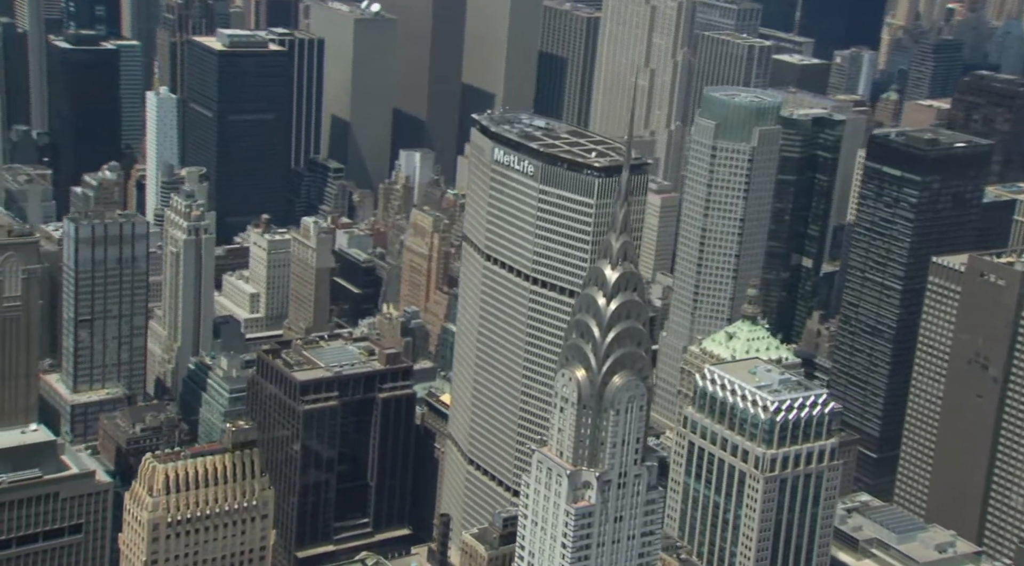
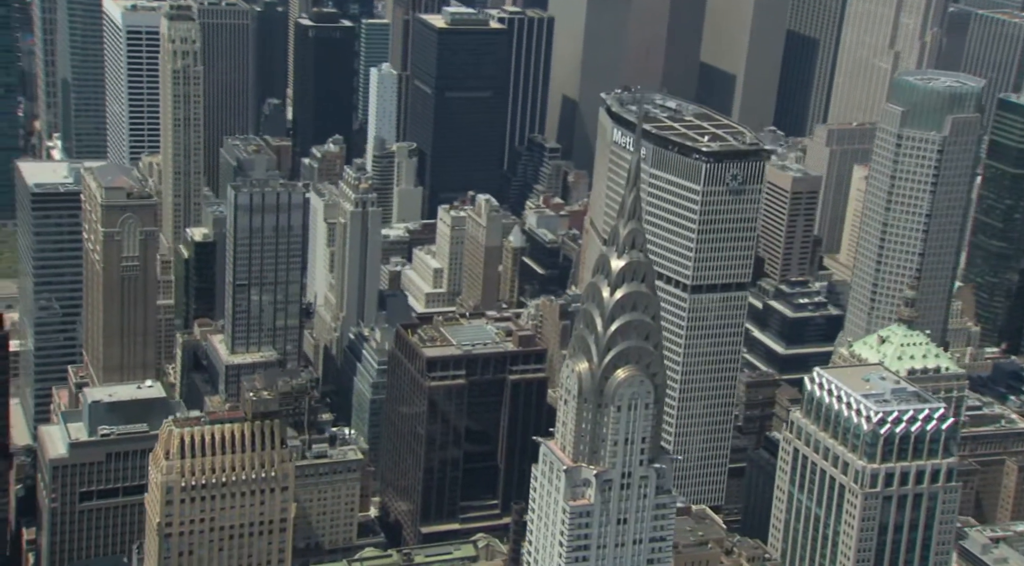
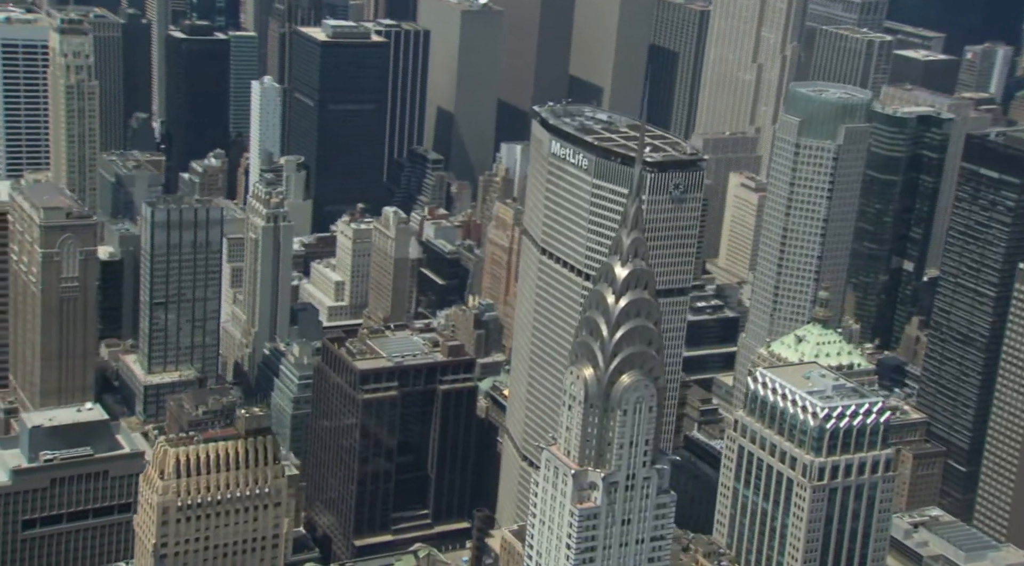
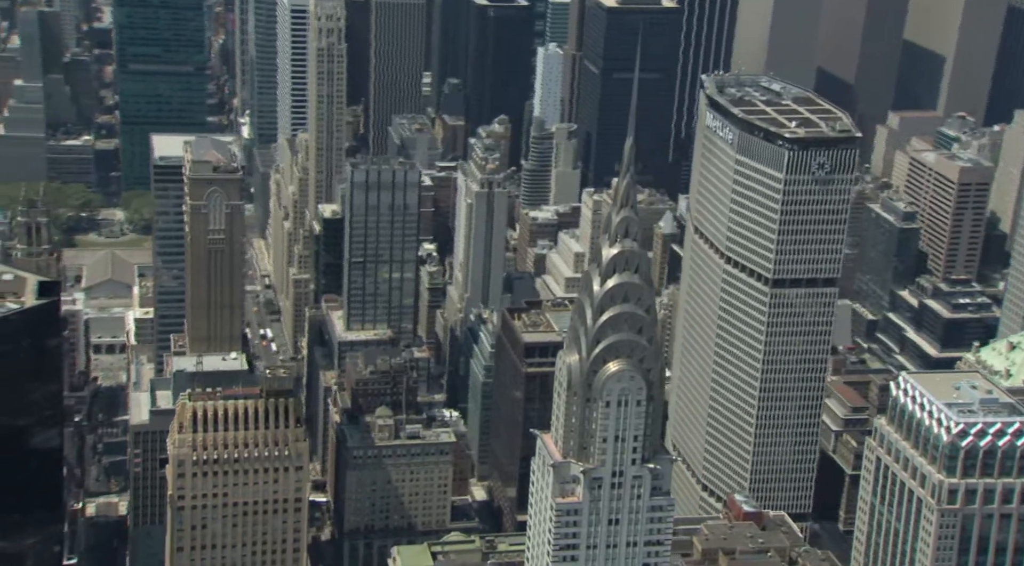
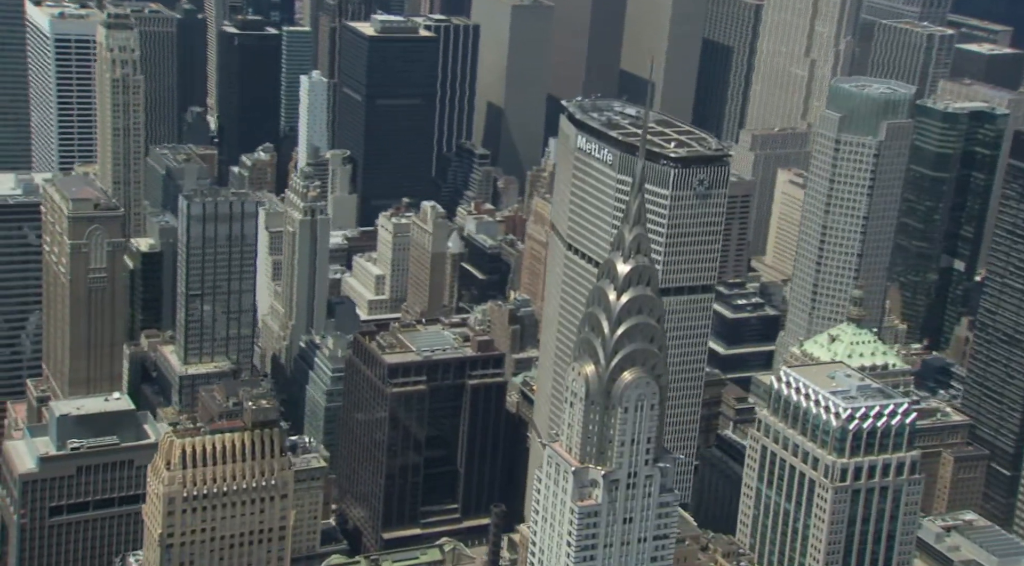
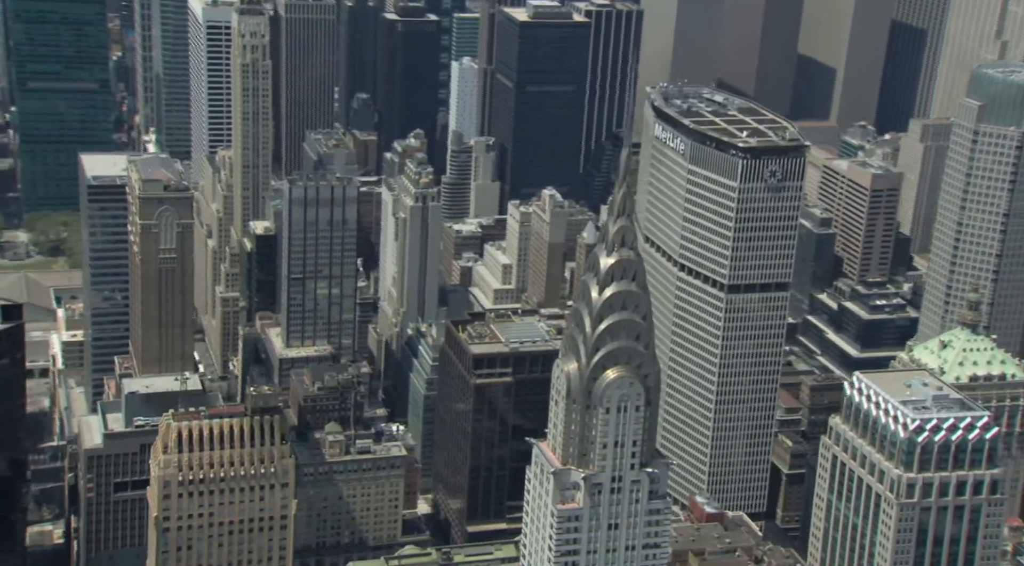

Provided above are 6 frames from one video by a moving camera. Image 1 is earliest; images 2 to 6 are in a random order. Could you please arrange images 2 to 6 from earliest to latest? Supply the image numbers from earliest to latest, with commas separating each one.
3, 5, 2, 6, 4
